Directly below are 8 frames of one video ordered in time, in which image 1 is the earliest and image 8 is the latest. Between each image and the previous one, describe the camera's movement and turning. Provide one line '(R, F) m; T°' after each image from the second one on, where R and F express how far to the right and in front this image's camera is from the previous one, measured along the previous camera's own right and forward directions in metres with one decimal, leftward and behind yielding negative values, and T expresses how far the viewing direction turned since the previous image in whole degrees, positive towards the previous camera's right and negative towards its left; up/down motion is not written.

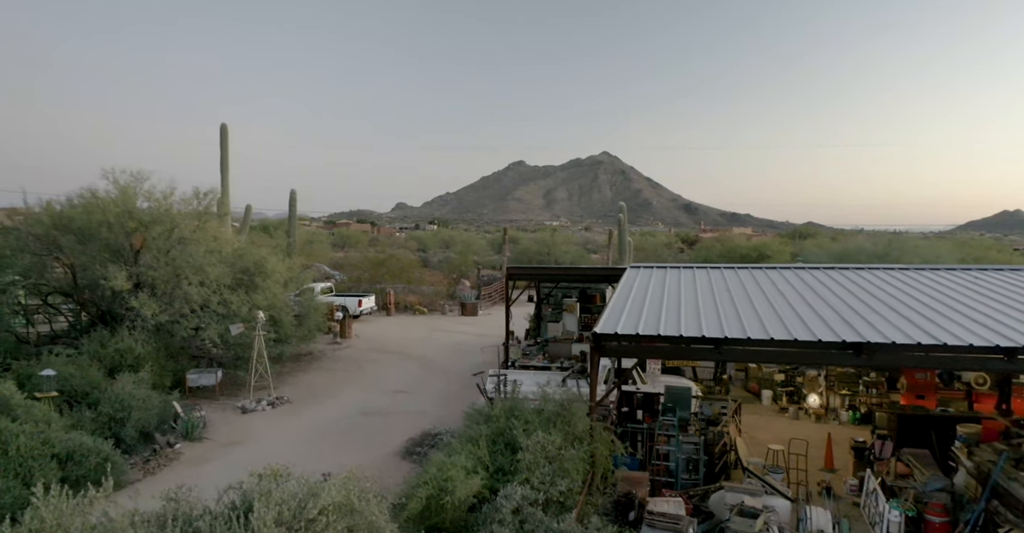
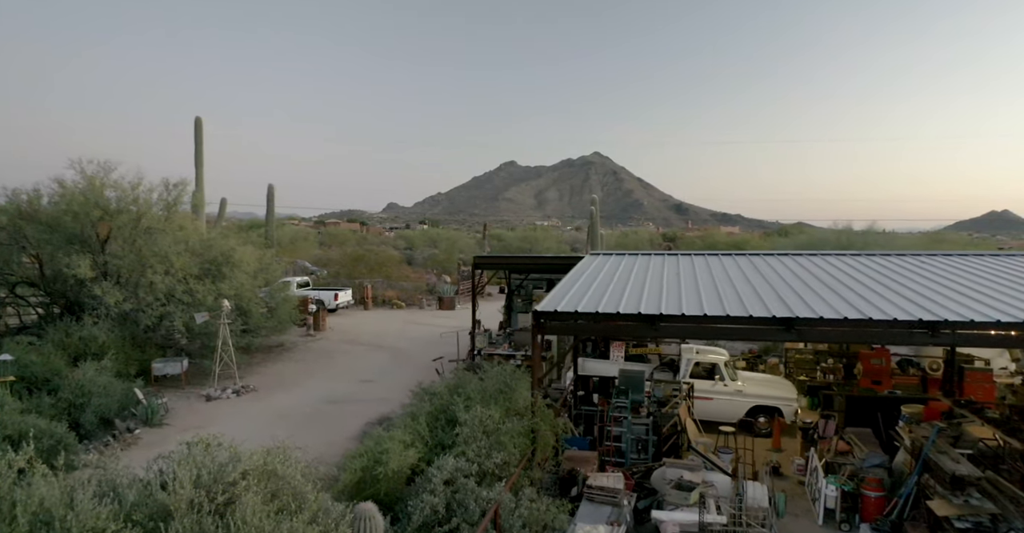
(+0.6, -0.1) m; +1°
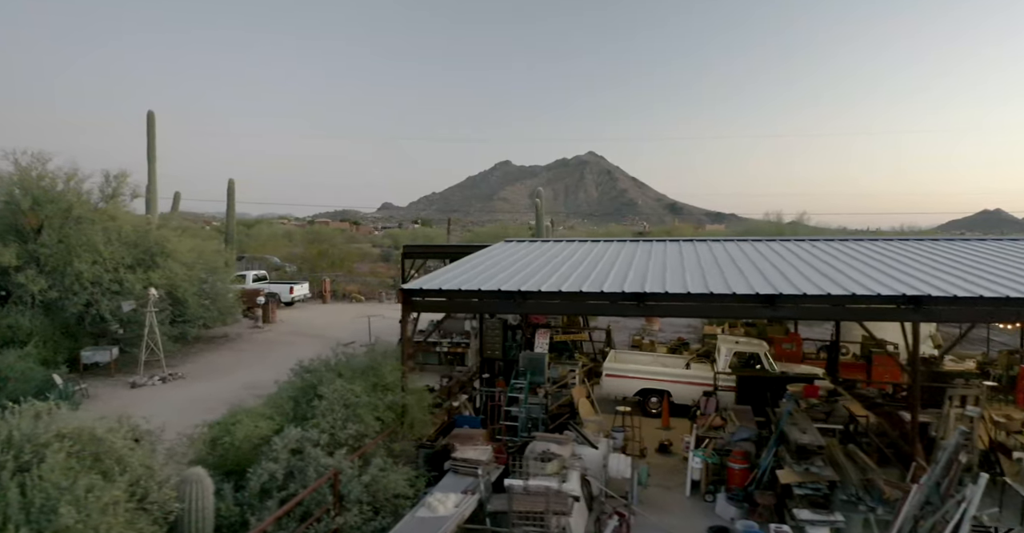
(+1.7, -0.2) m; 0°
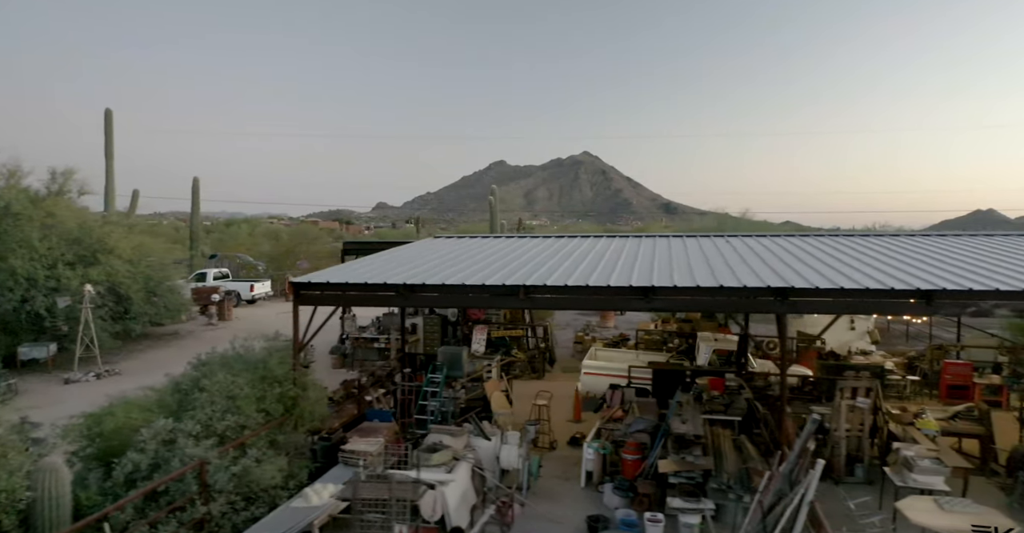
(+1.4, -0.1) m; 0°
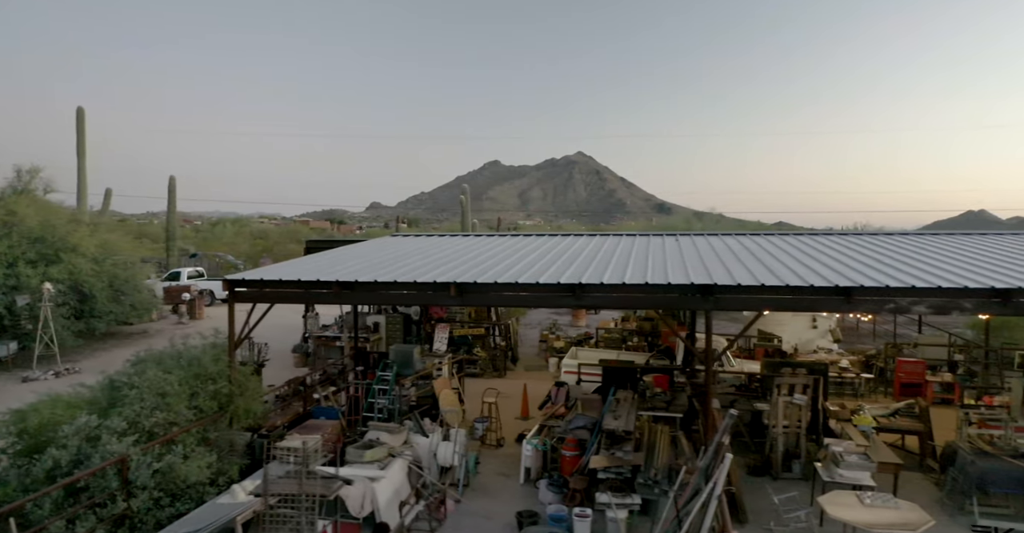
(+0.8, 0.0) m; 0°
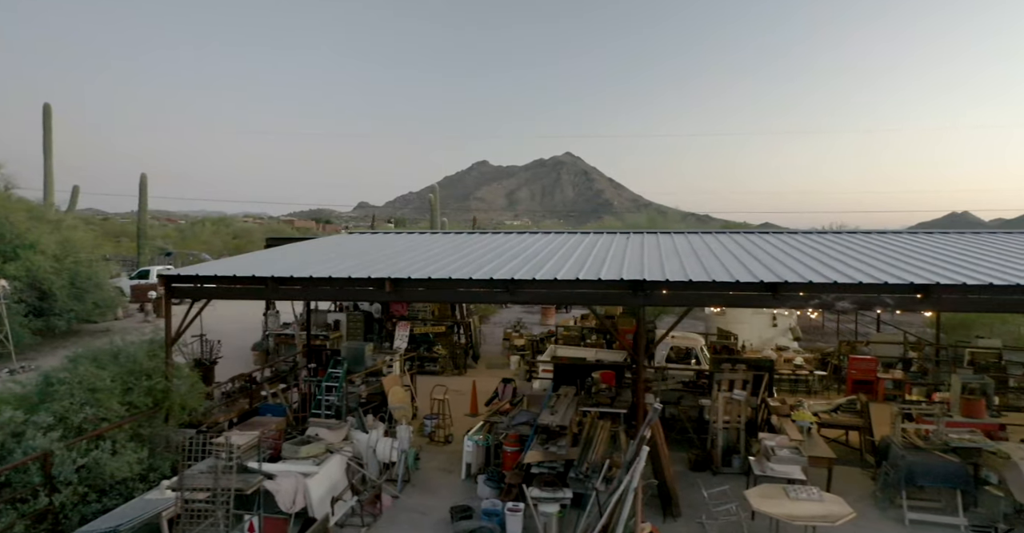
(+0.7, 0.0) m; +1°
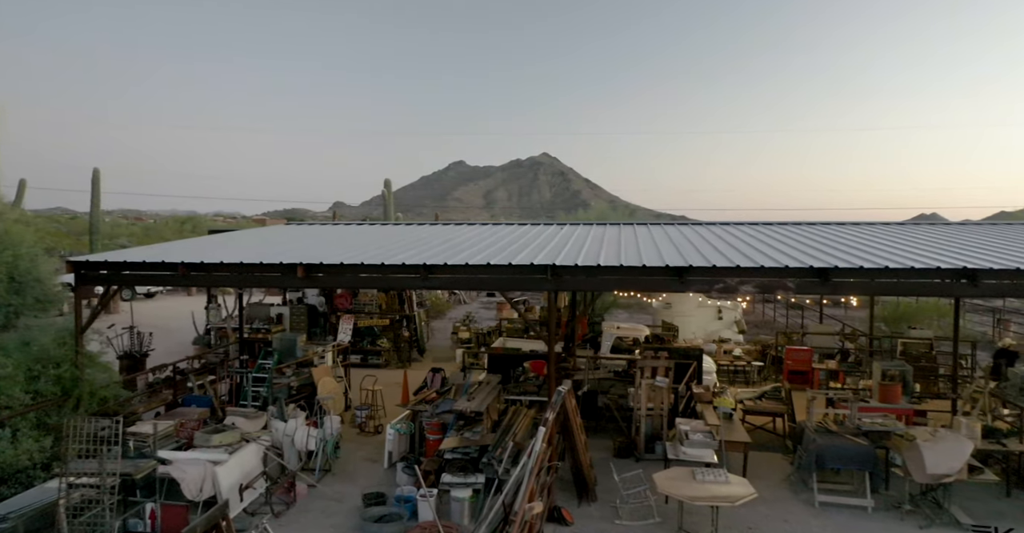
(+0.8, 0.0) m; +2°
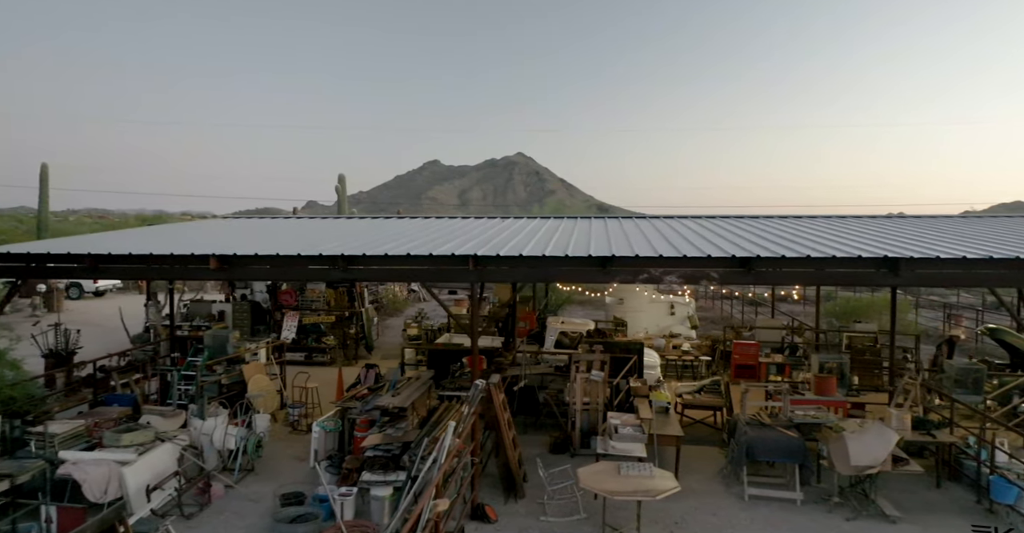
(+0.7, +0.1) m; +2°
